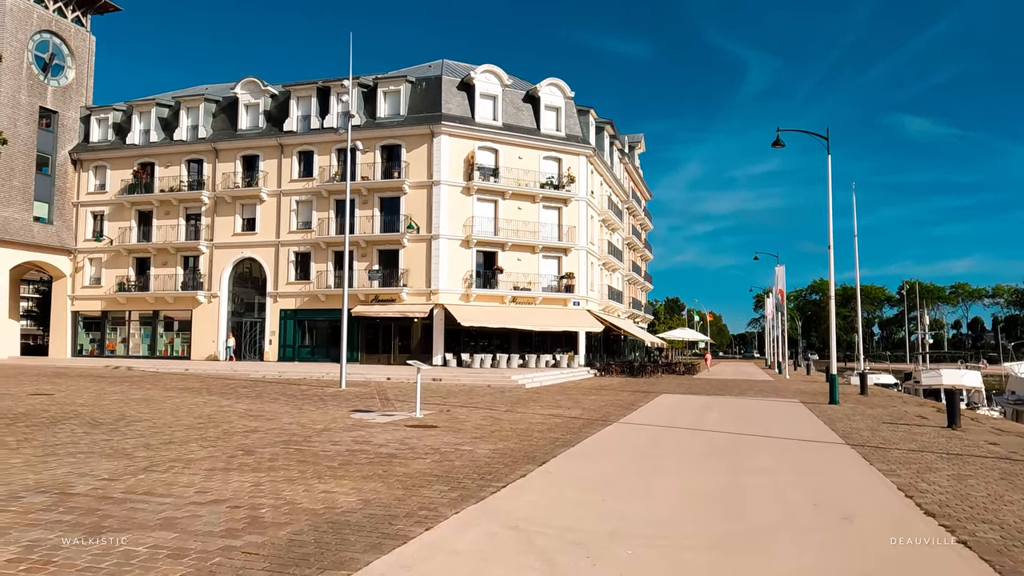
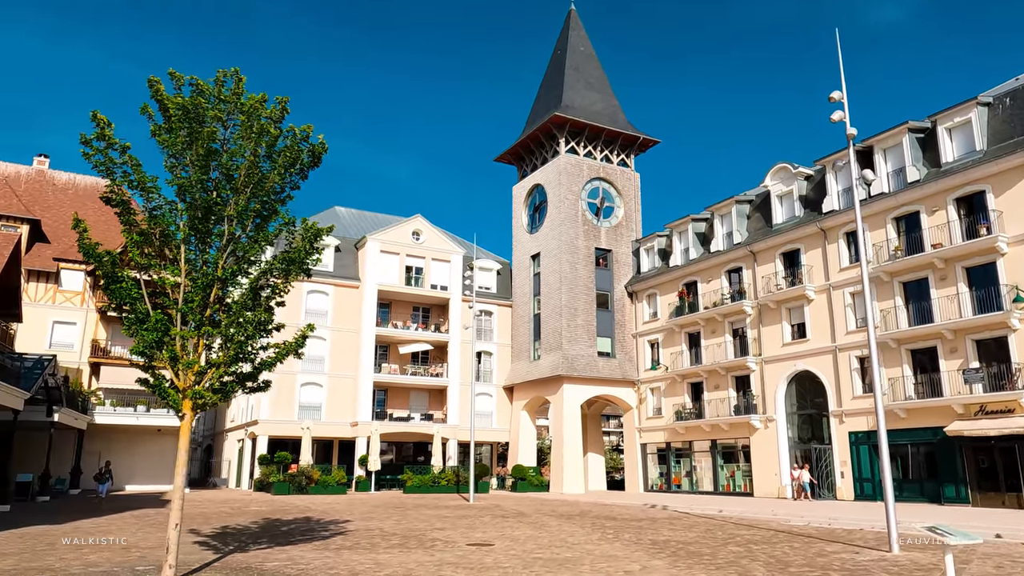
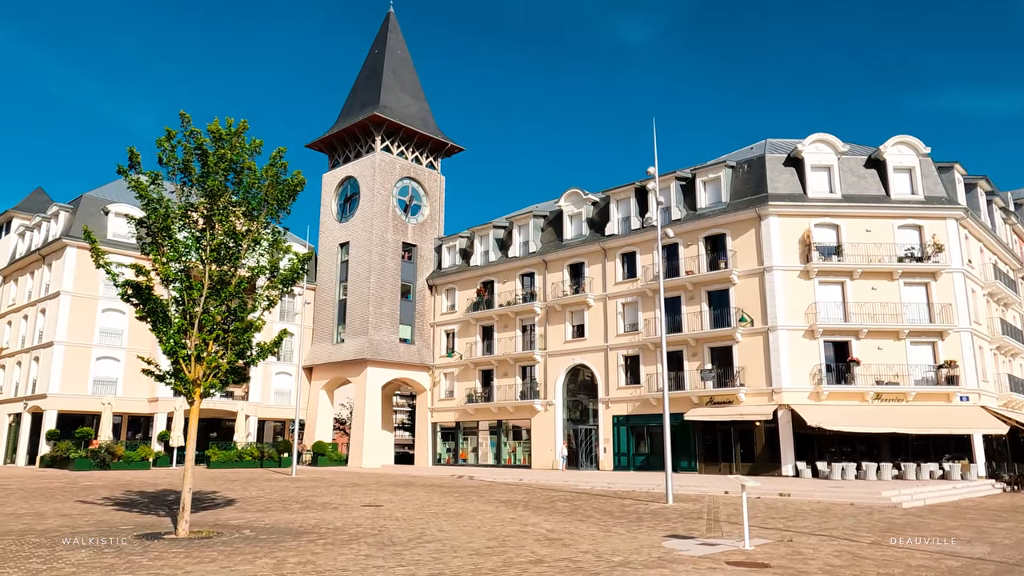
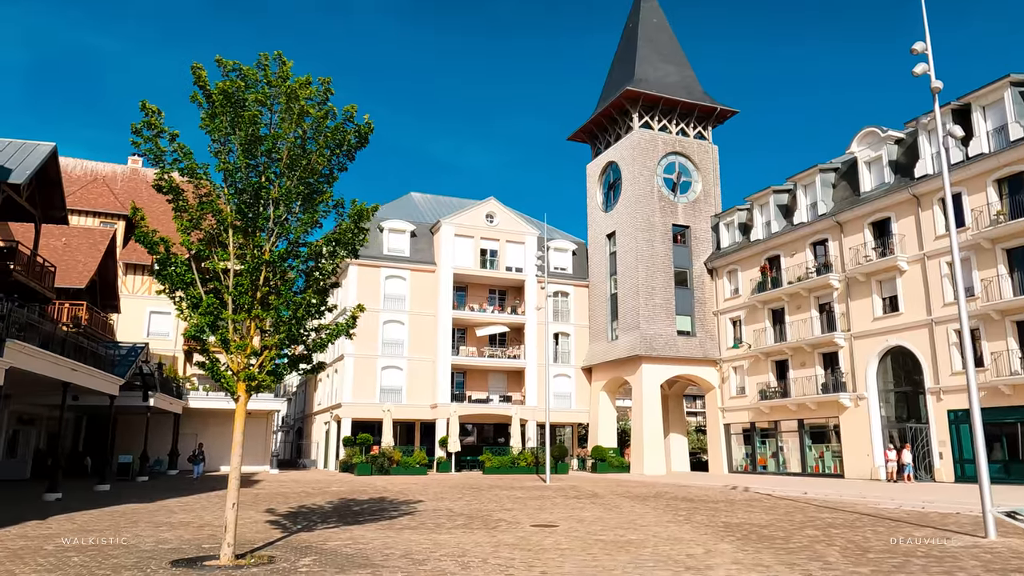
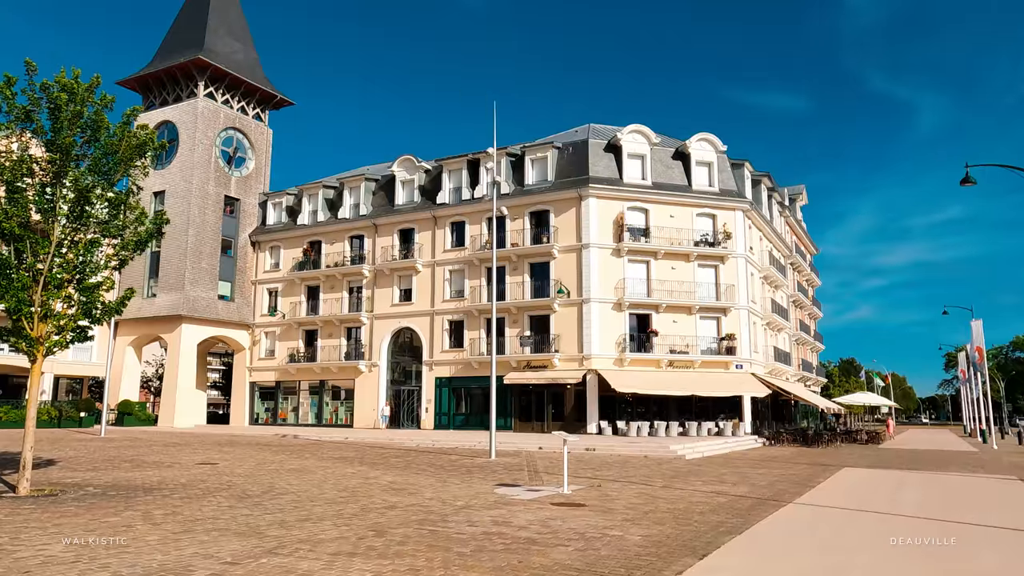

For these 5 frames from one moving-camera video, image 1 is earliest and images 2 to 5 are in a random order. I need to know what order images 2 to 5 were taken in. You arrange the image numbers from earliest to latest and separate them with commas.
5, 3, 2, 4
